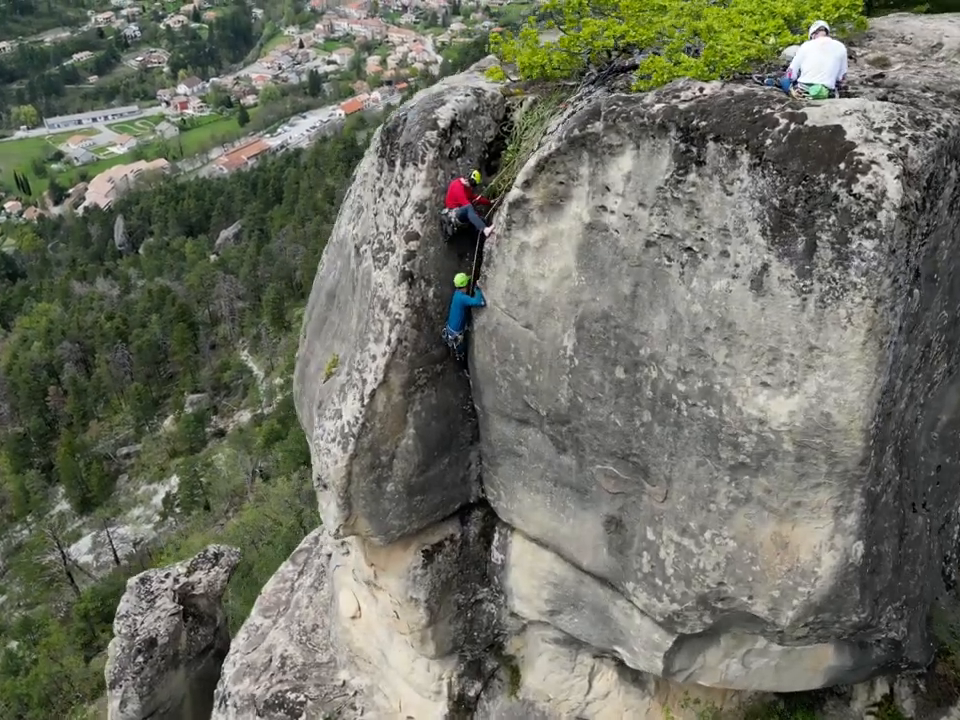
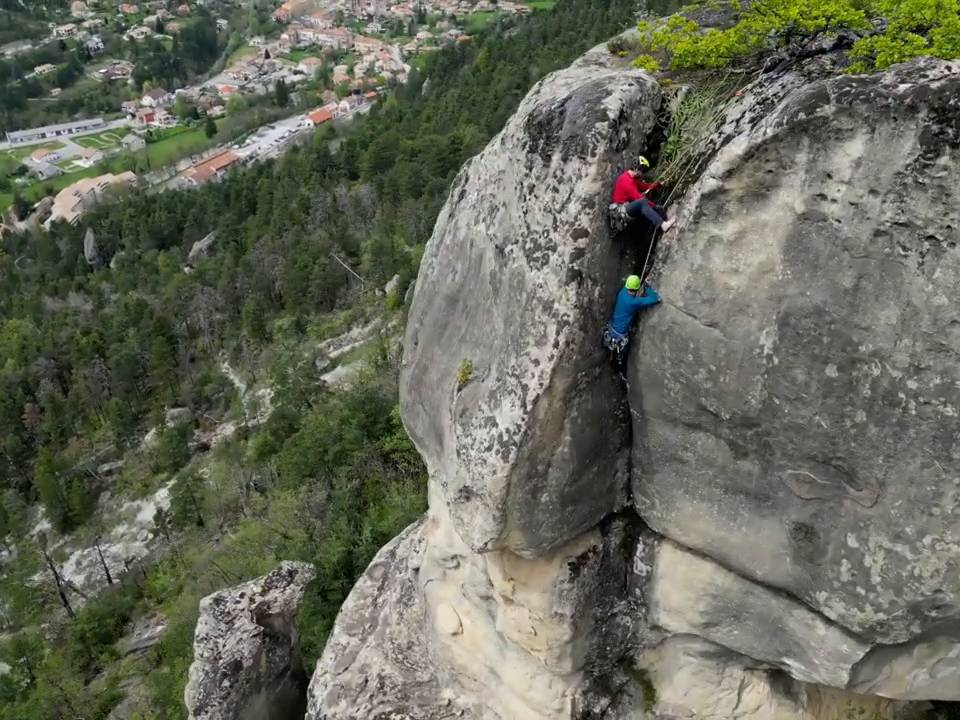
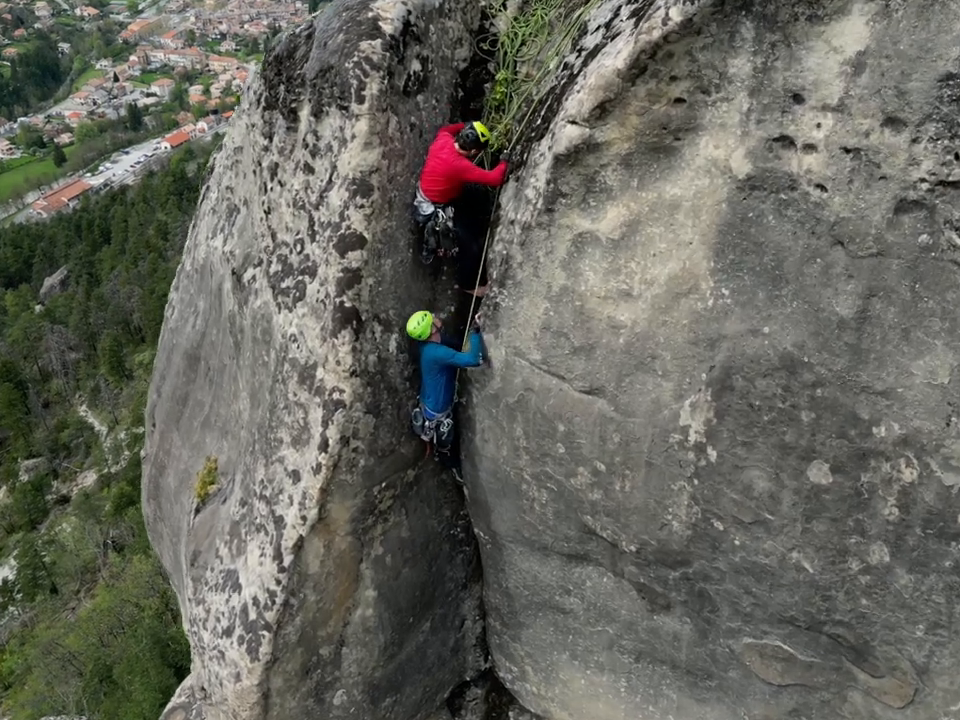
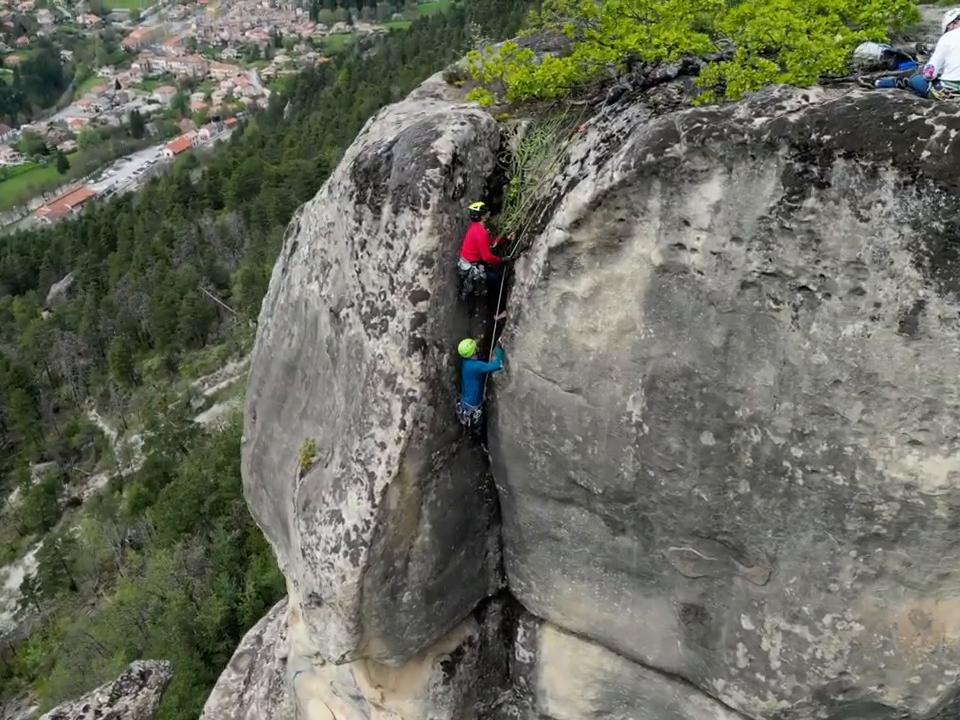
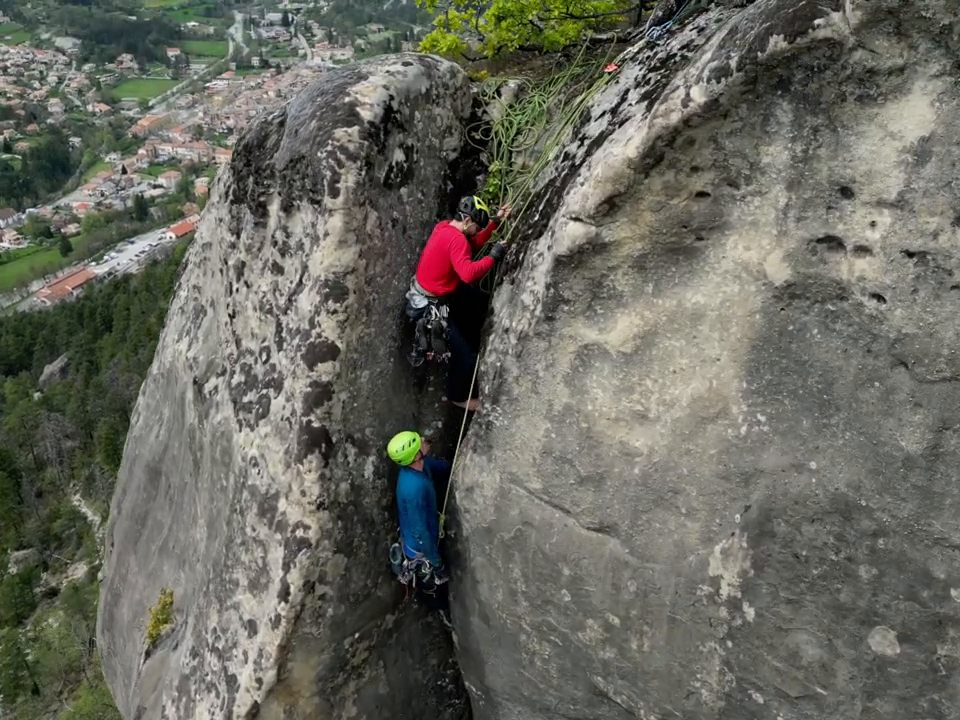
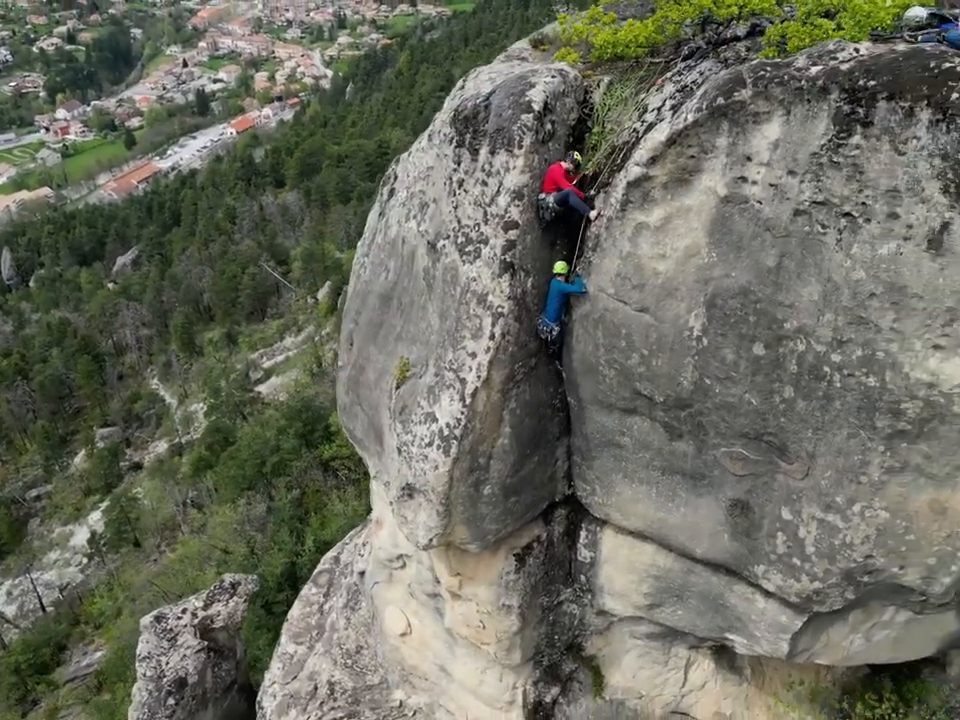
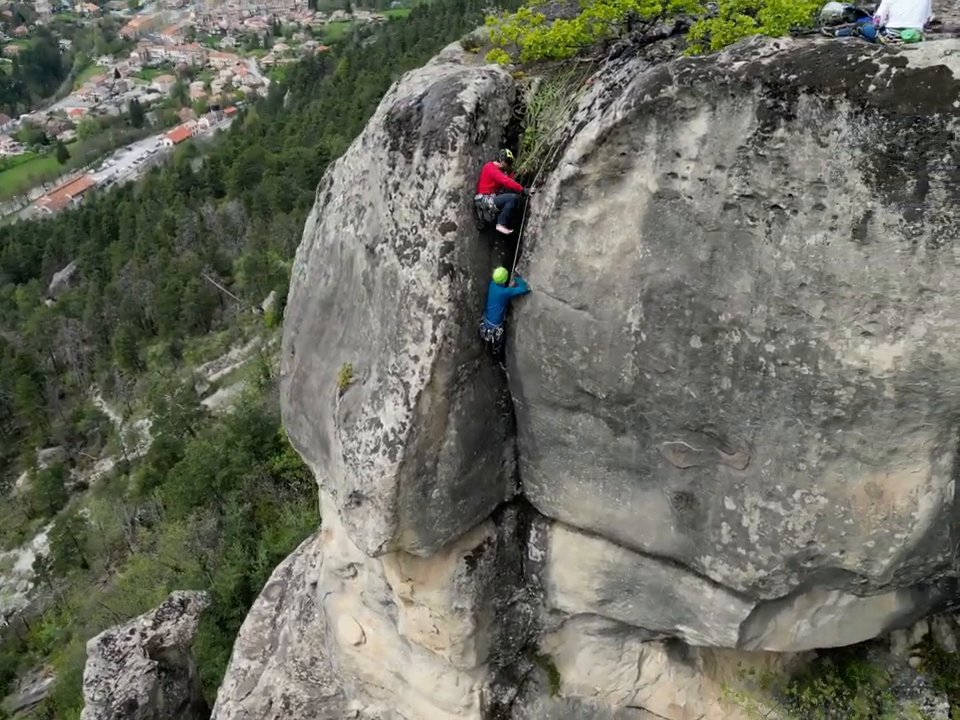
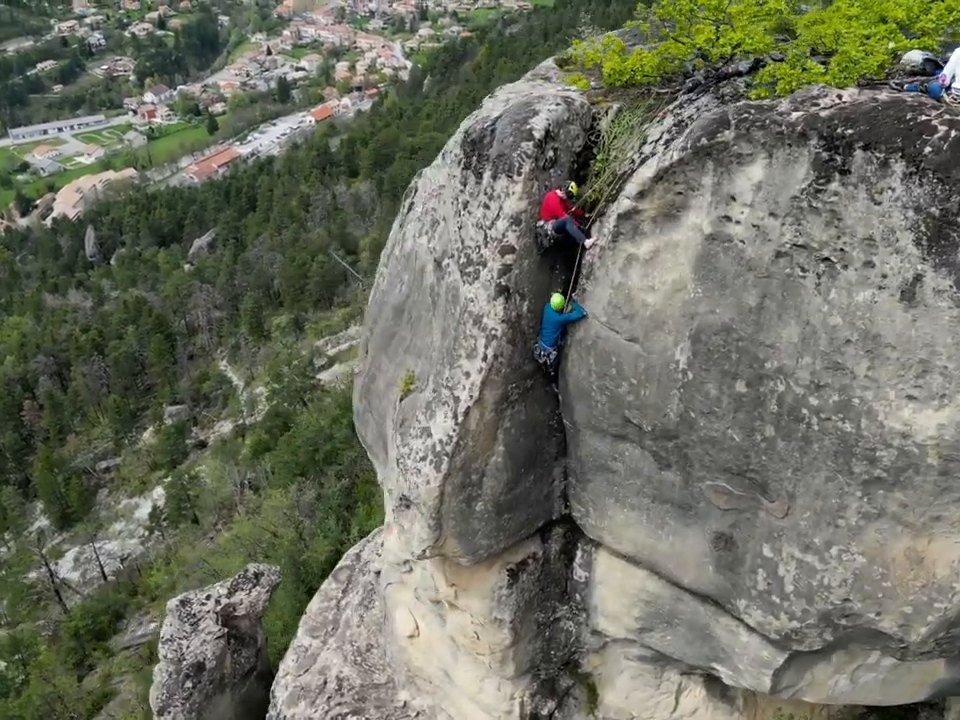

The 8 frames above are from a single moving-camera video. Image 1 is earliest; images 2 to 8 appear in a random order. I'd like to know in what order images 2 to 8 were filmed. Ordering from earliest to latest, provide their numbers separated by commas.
8, 2, 6, 7, 4, 3, 5
